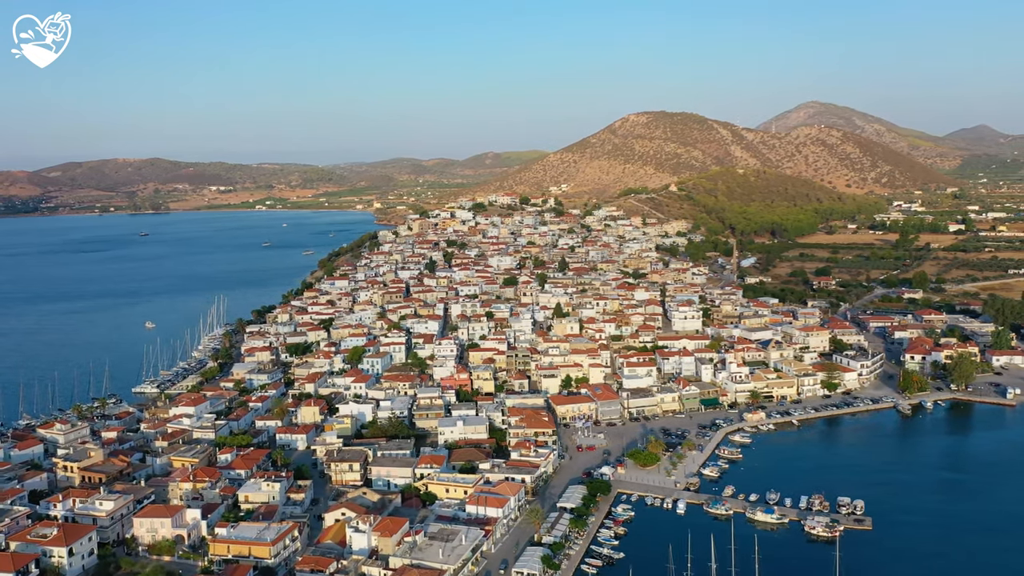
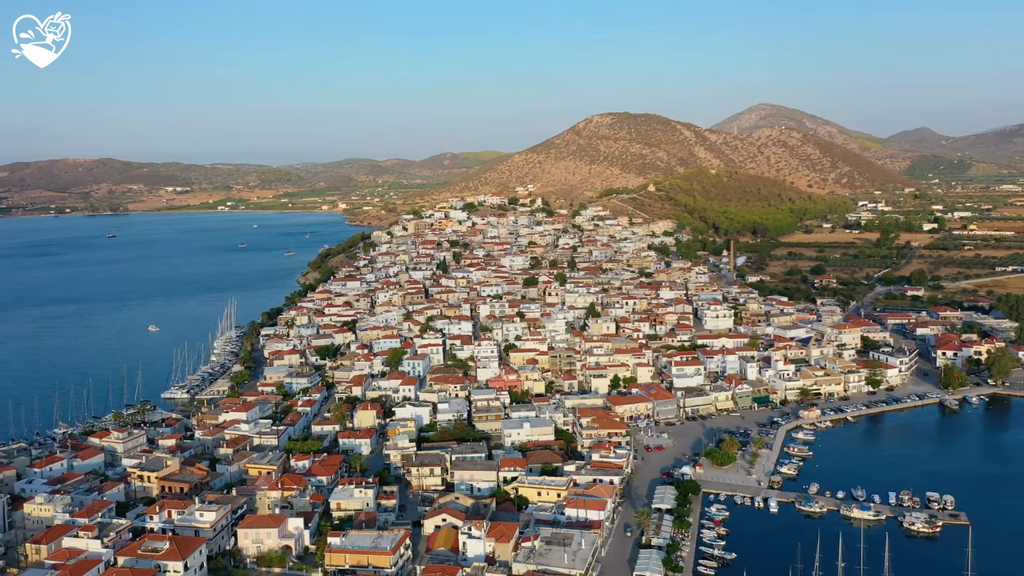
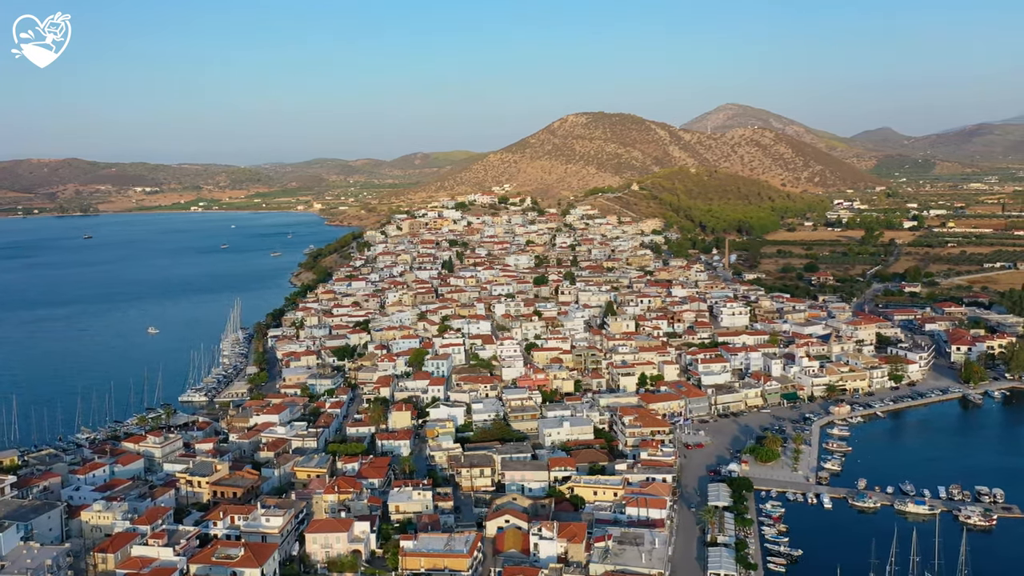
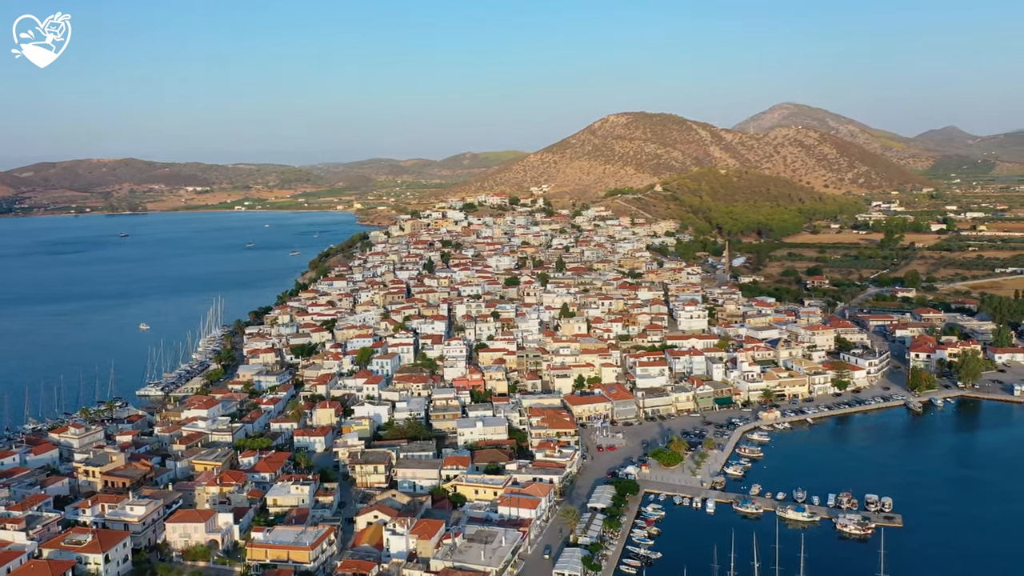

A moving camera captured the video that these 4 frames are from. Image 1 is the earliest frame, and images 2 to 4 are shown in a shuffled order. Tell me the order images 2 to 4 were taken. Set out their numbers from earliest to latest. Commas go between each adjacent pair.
4, 2, 3
